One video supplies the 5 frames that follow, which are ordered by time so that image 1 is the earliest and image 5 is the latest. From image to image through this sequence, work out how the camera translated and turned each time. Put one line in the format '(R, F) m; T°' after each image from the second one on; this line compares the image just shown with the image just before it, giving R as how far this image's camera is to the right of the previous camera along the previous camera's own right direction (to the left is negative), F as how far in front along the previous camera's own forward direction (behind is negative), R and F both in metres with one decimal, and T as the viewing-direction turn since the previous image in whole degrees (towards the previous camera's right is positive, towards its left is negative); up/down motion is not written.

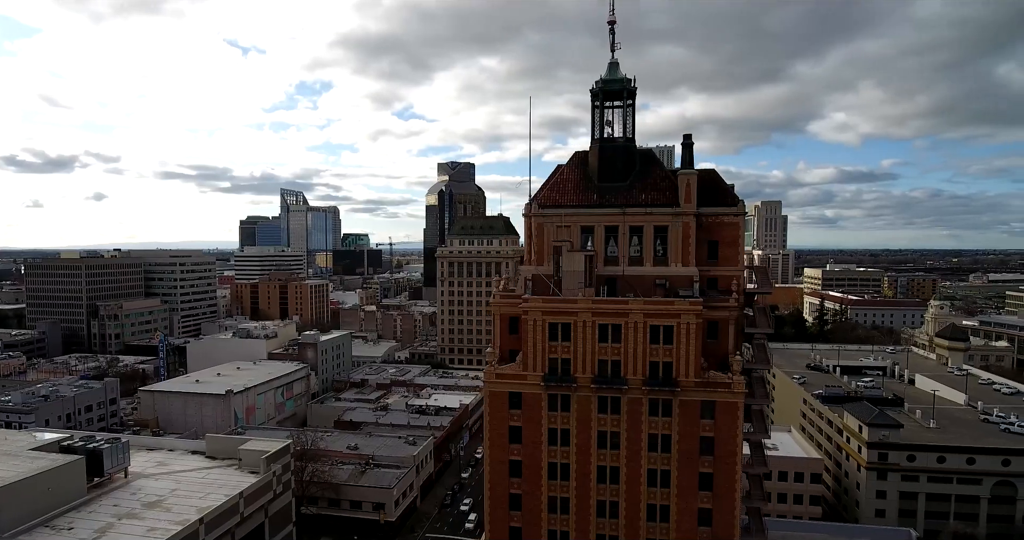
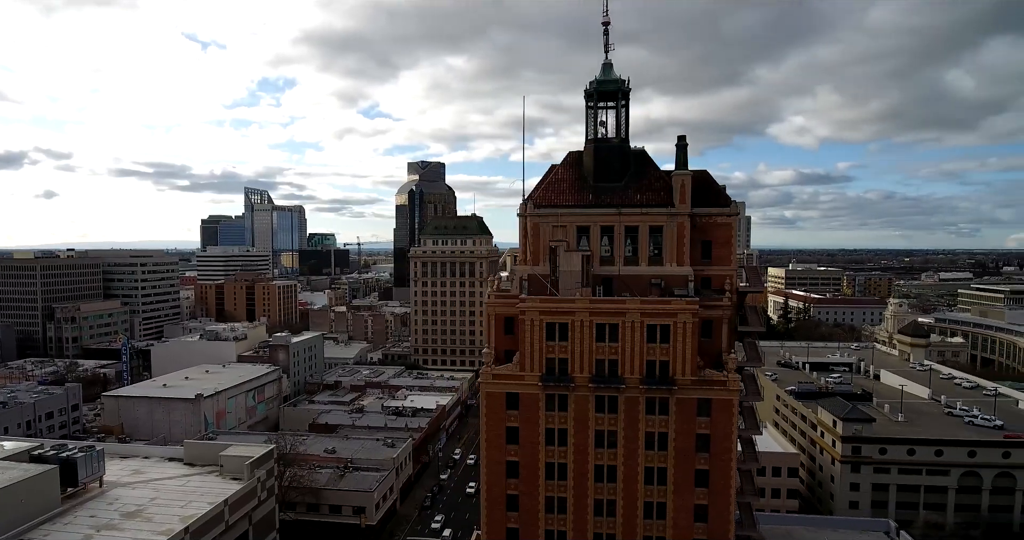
(-1.8, +0.2) m; +3°
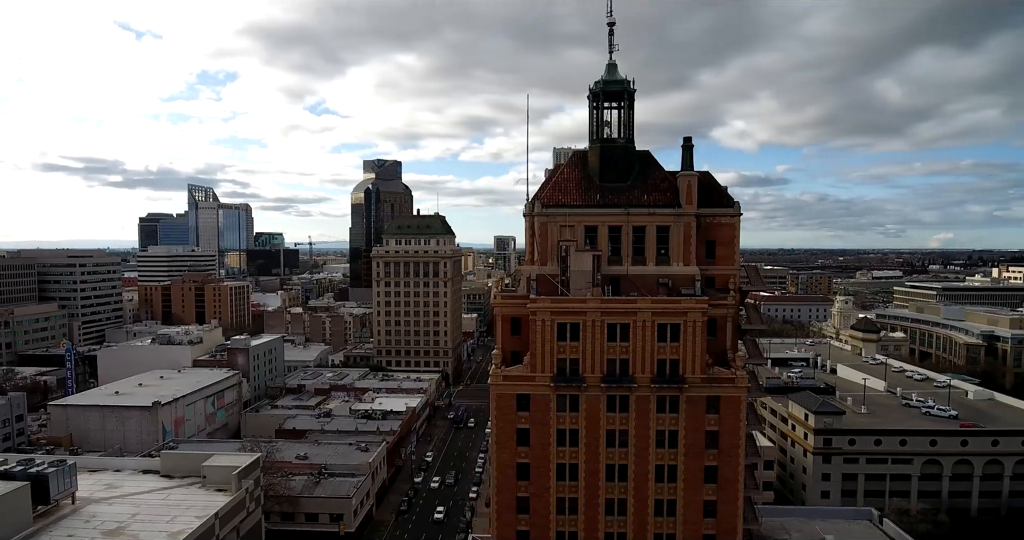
(-3.6, +0.5) m; +5°
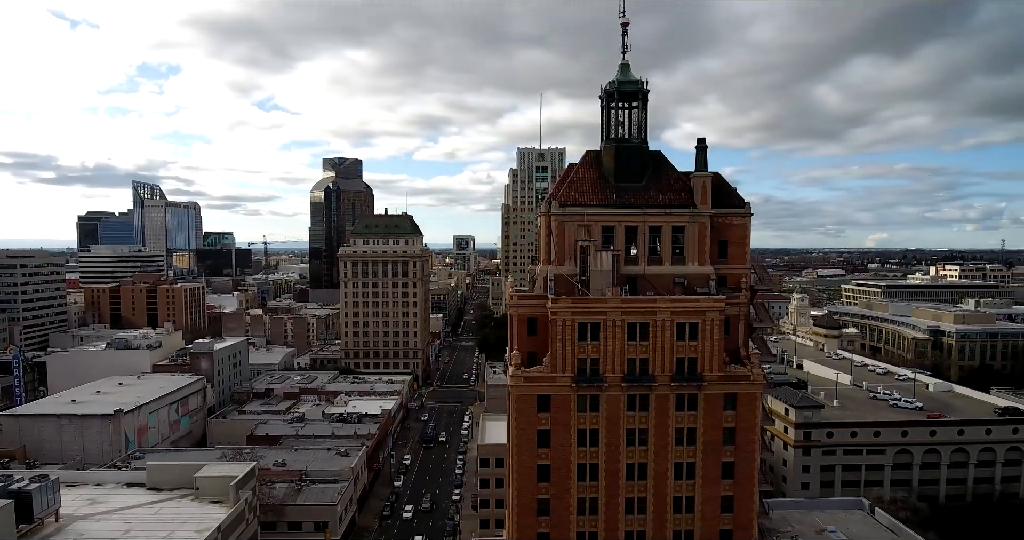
(-3.9, +0.5) m; +4°
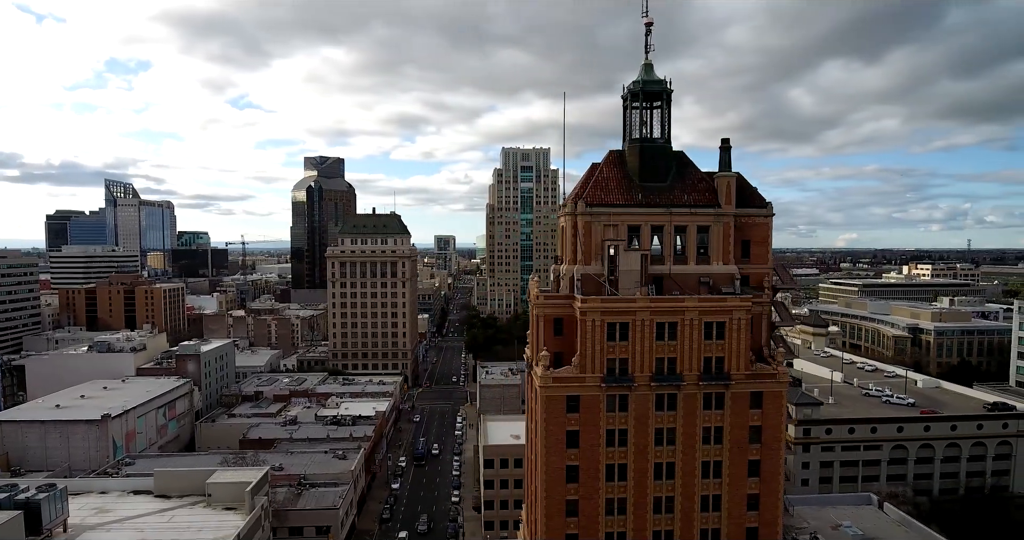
(-3.0, +0.3) m; +2°
